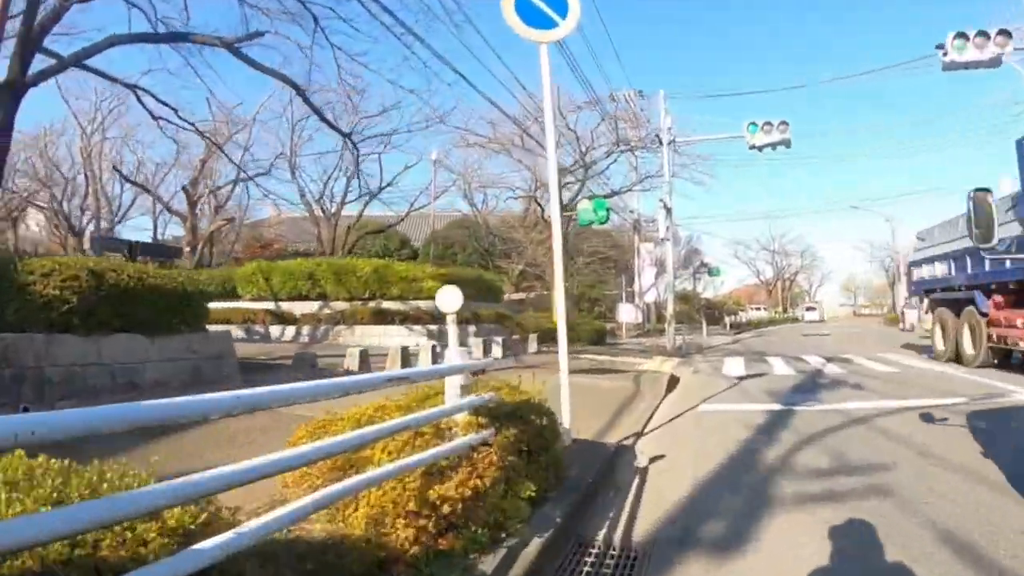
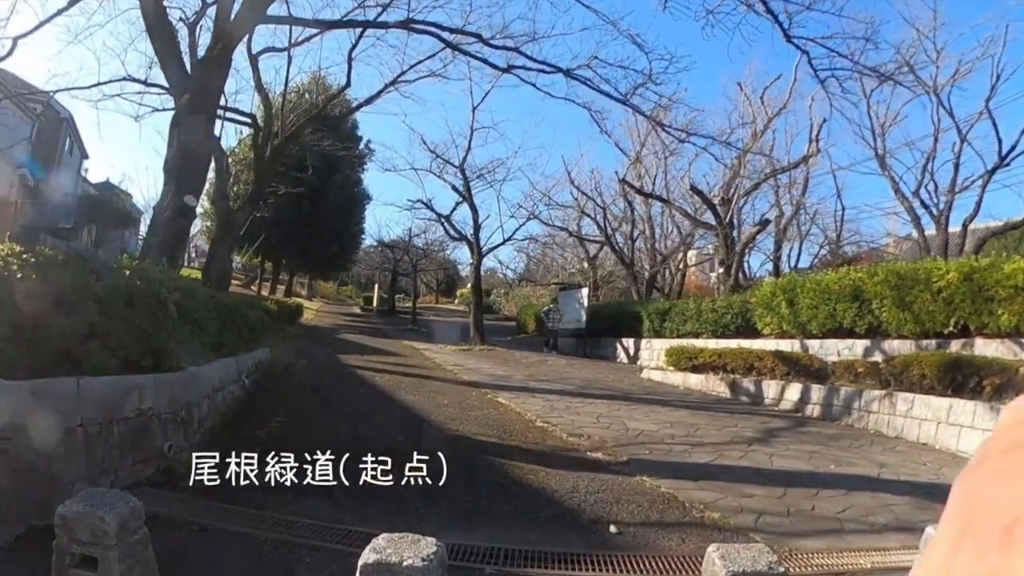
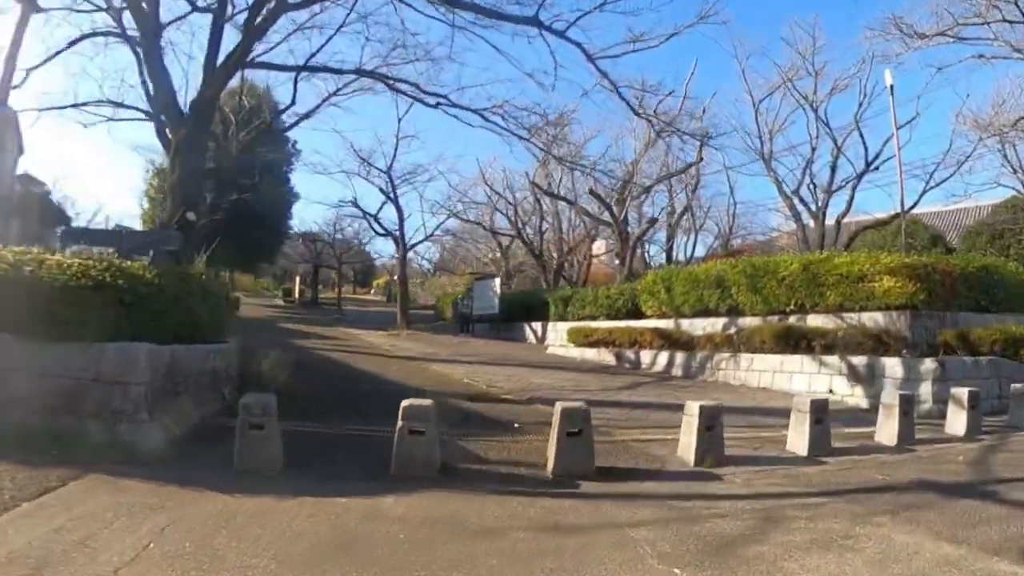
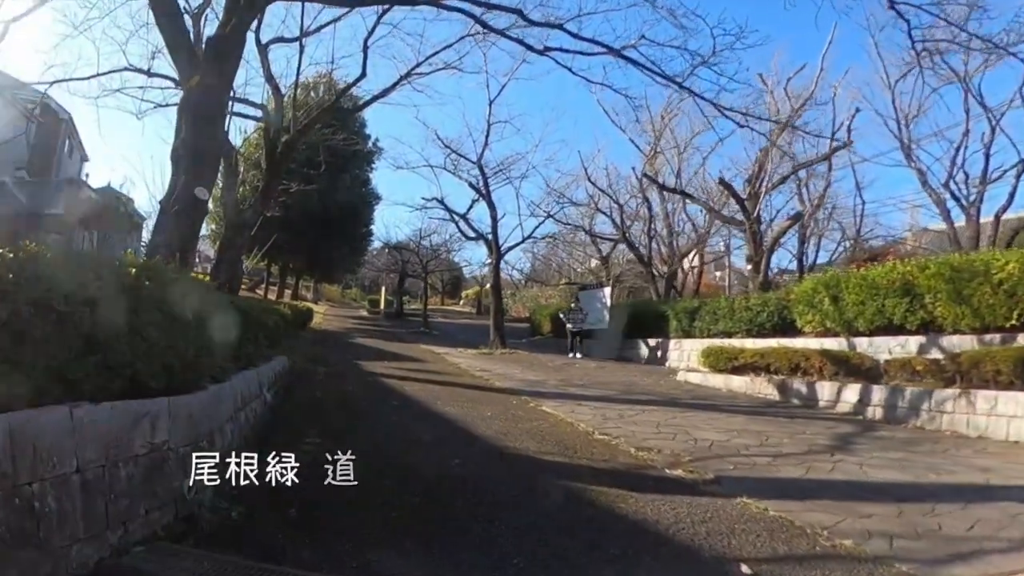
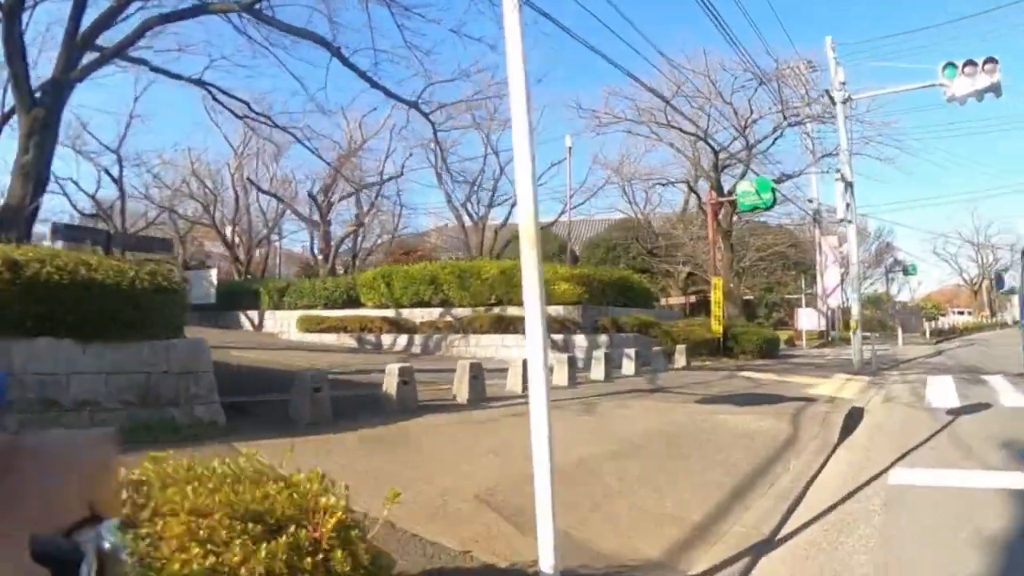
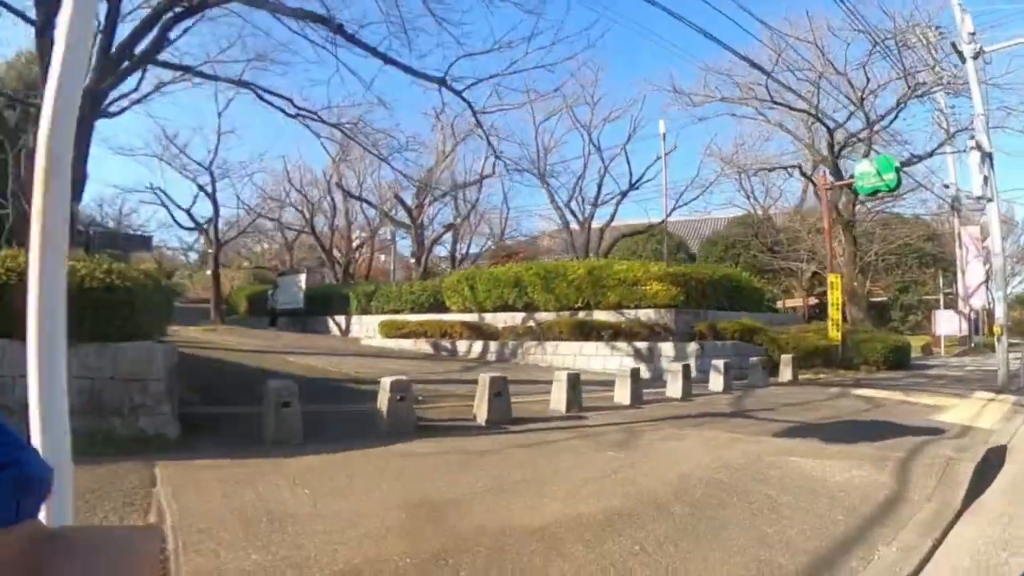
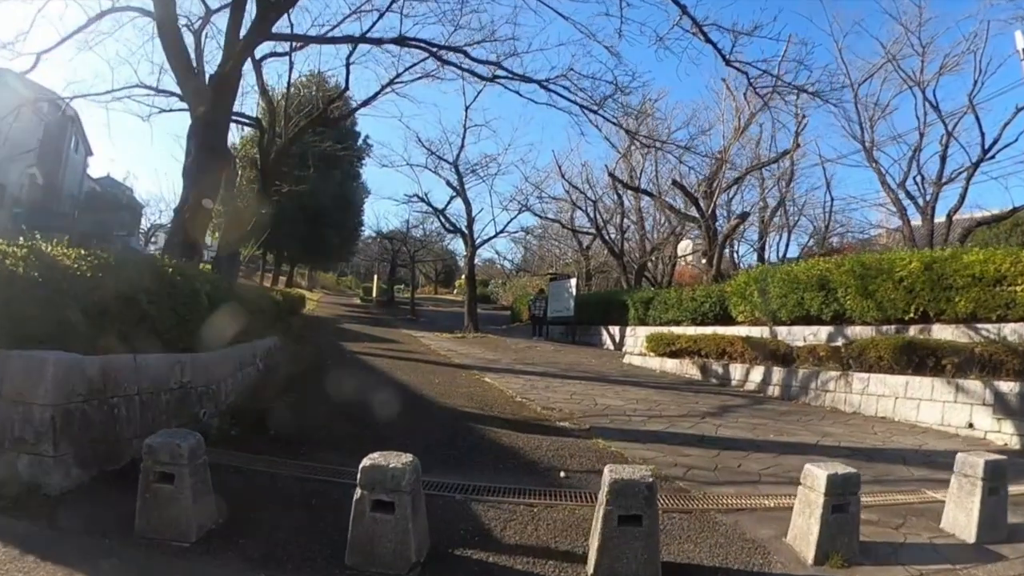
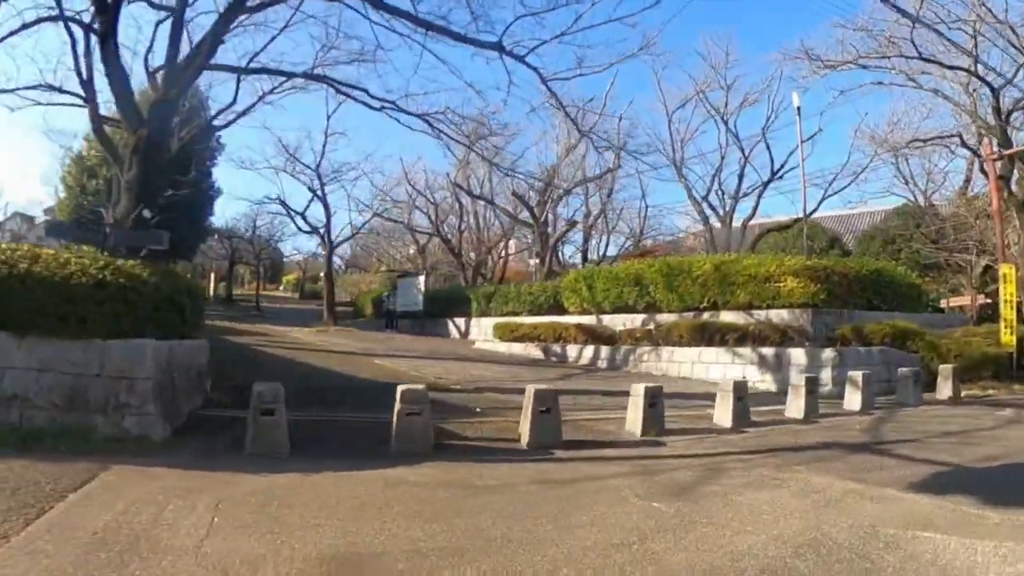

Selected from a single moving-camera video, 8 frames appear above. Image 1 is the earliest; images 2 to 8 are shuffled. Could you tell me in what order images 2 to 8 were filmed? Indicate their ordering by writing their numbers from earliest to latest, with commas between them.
5, 6, 8, 3, 7, 2, 4
